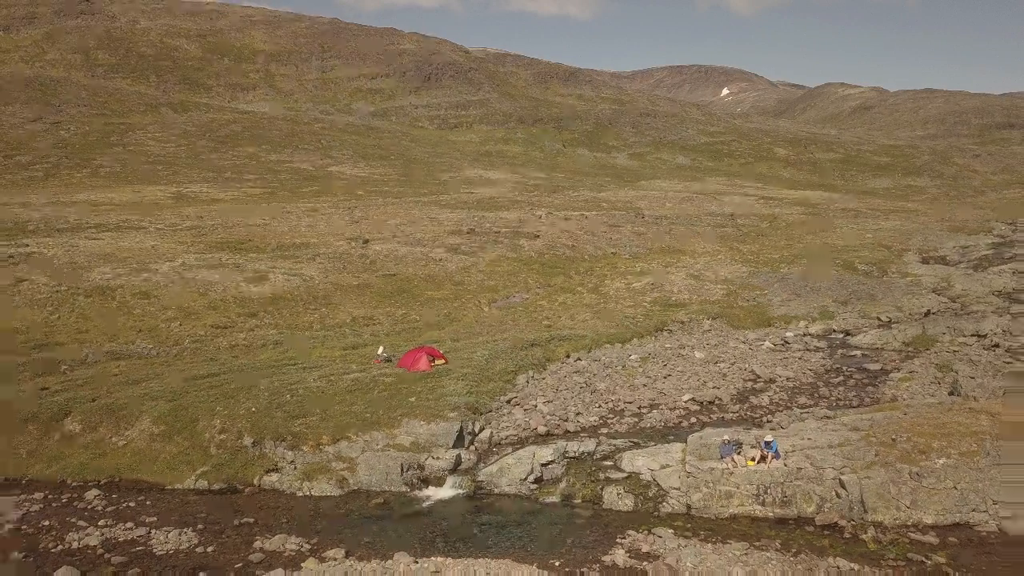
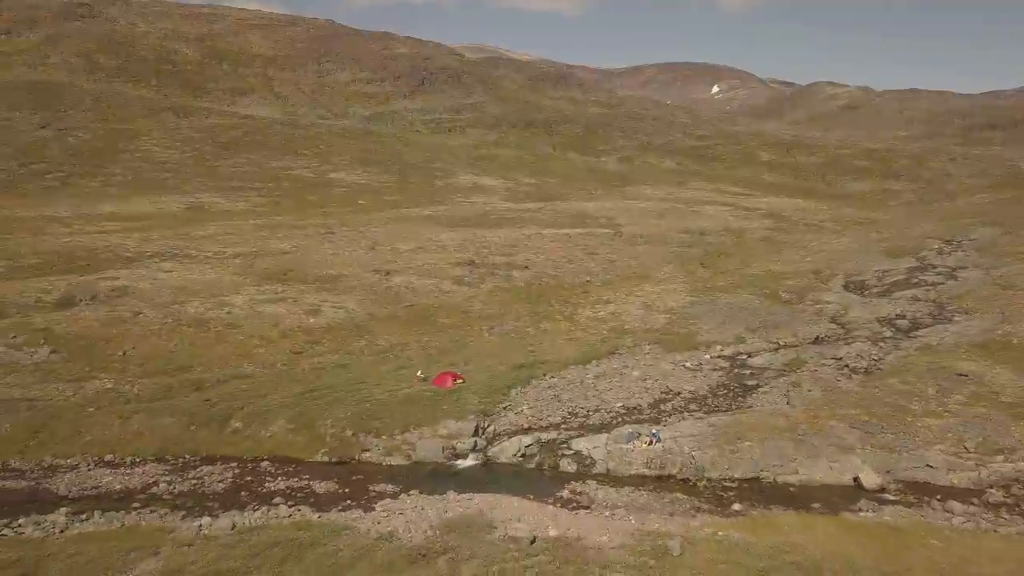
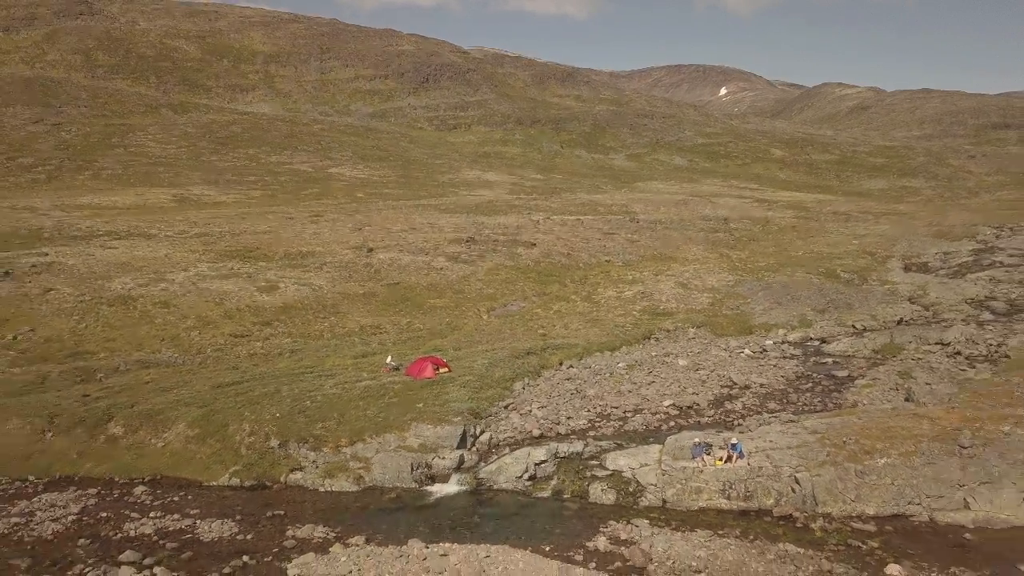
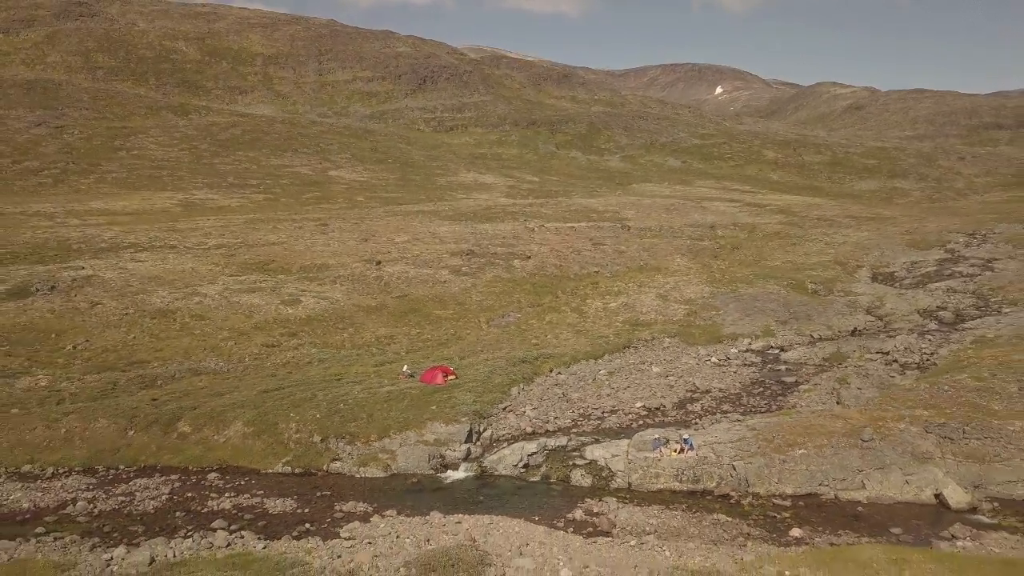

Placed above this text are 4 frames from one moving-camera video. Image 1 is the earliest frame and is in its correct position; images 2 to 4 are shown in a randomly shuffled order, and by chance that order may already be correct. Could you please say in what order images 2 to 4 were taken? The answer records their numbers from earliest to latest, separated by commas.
3, 4, 2
